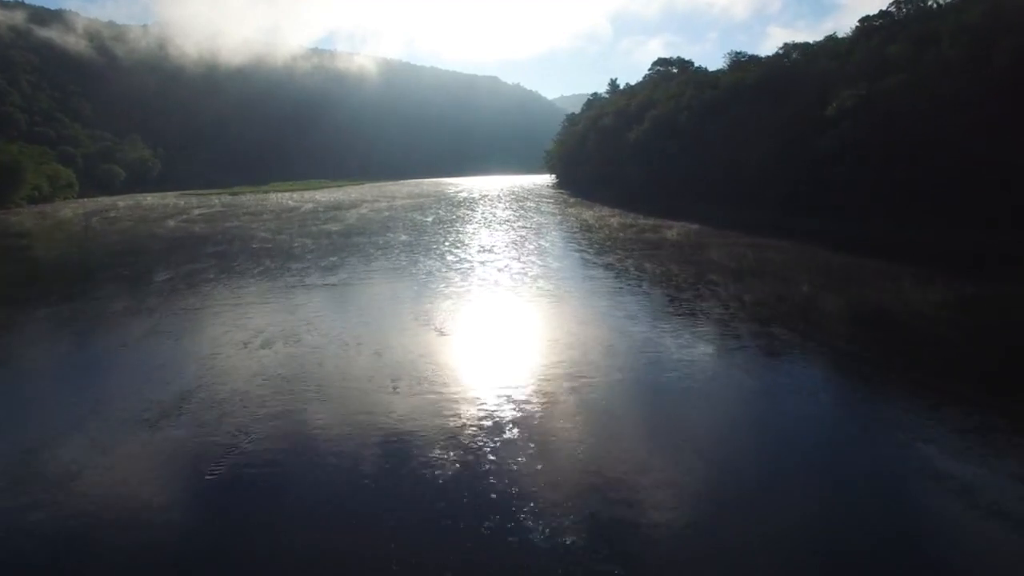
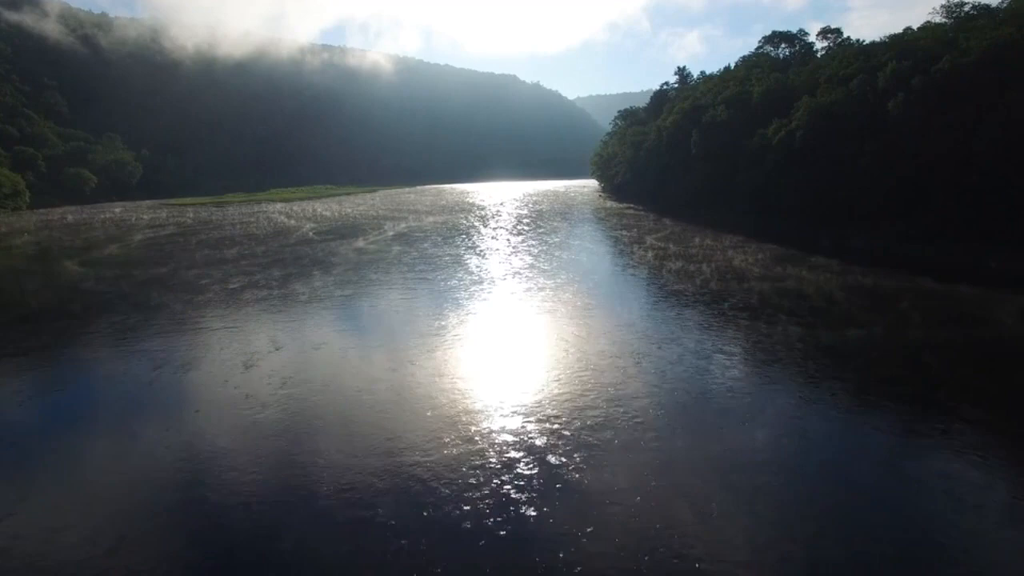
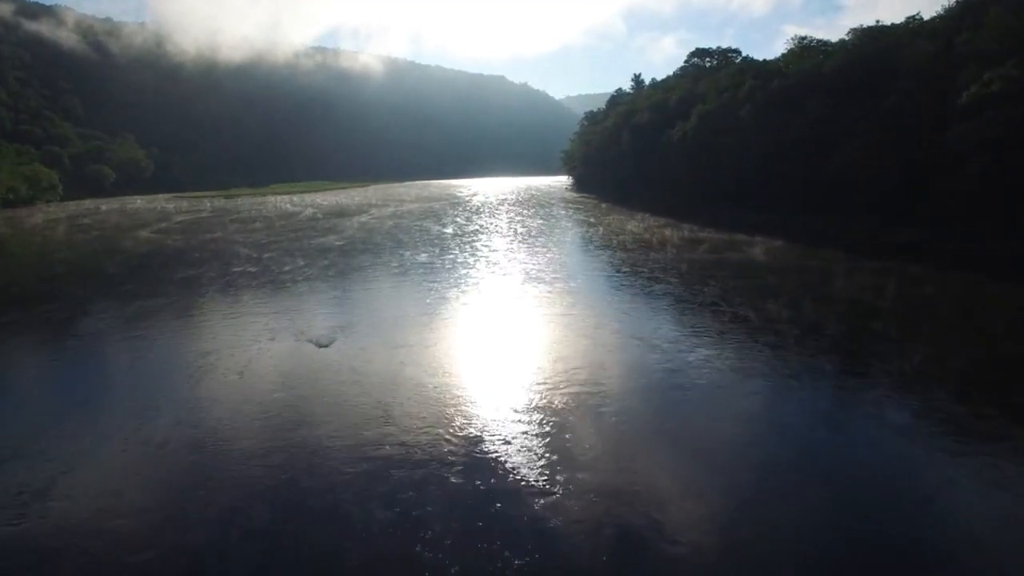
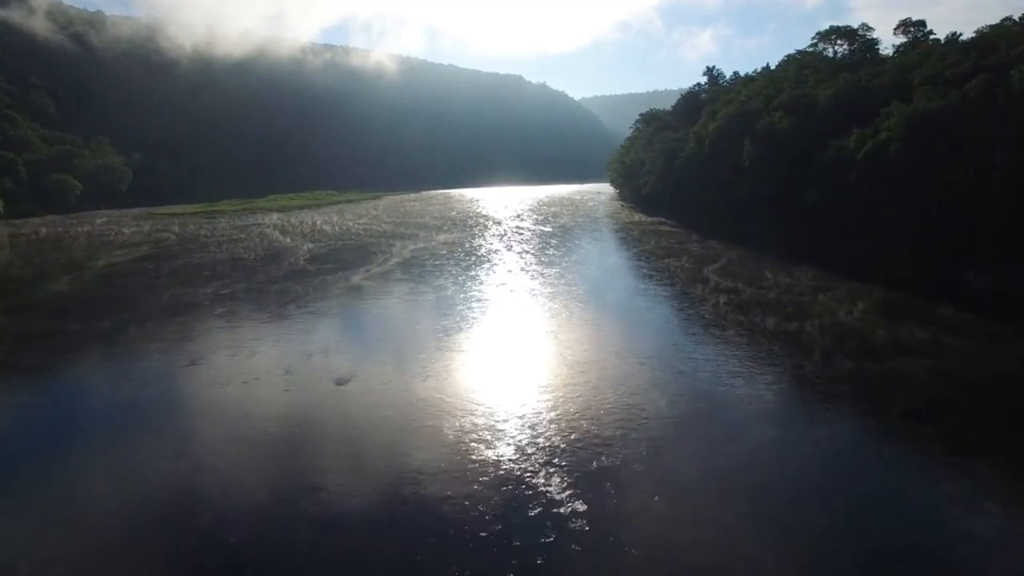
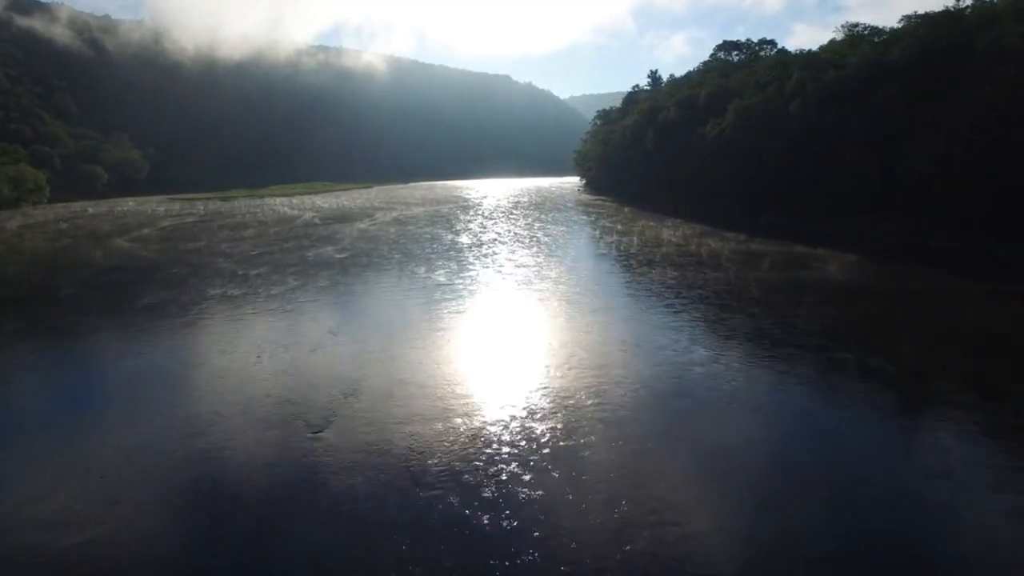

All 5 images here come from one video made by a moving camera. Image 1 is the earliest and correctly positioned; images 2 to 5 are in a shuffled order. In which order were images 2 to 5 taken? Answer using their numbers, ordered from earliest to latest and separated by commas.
3, 5, 2, 4
